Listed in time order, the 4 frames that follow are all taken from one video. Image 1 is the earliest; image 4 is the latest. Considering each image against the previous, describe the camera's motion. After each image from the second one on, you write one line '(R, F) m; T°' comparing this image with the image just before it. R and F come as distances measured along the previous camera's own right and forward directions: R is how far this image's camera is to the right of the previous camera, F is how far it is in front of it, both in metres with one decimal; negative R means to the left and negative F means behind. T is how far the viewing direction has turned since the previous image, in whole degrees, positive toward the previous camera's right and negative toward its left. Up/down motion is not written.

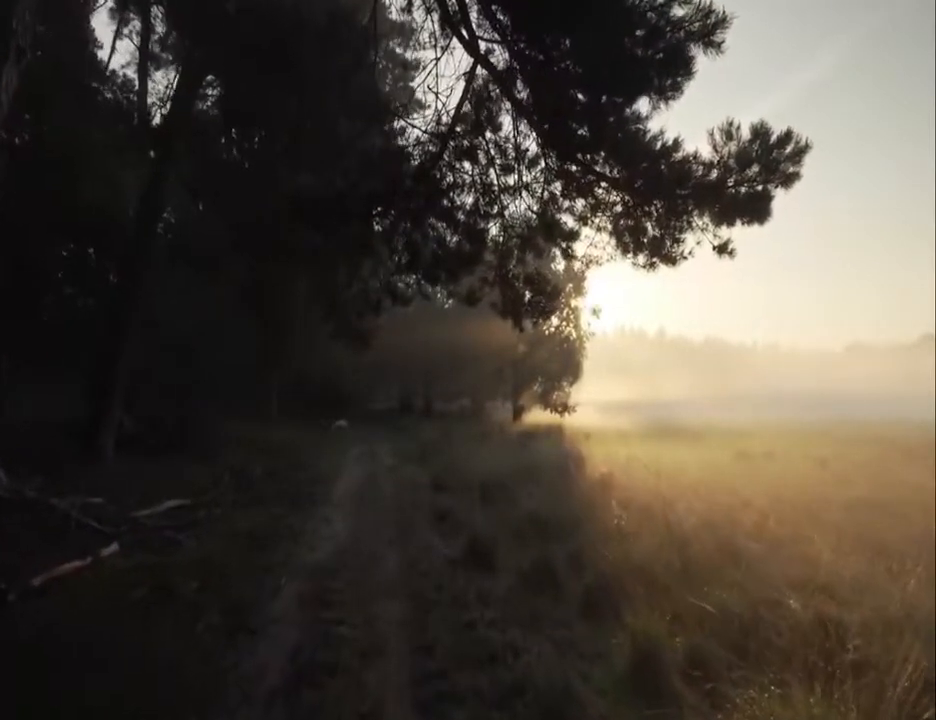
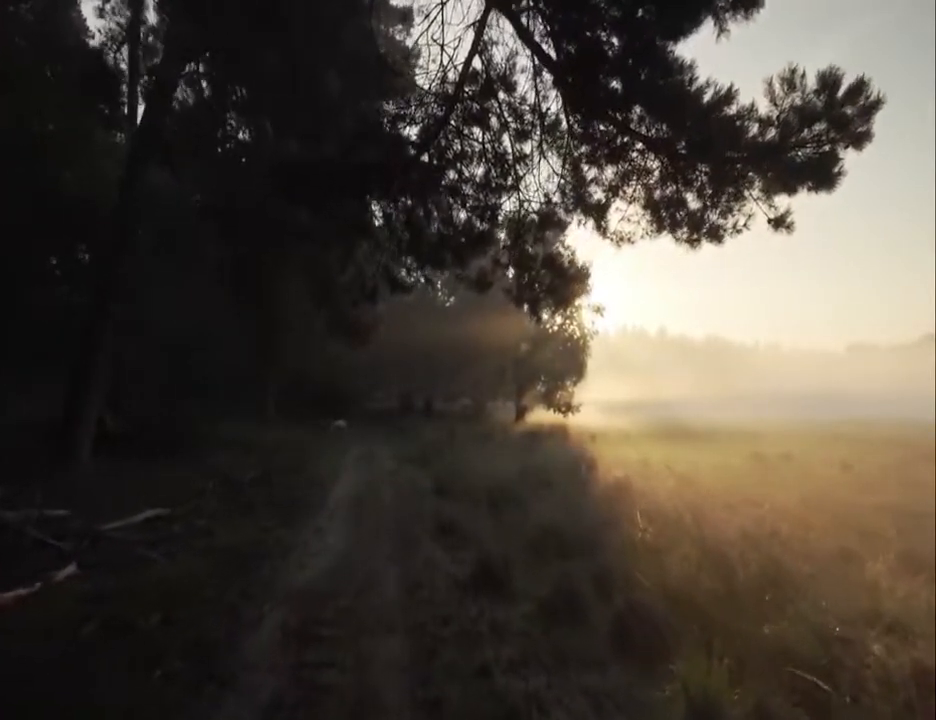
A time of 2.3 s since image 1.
(-0.1, +1.3) m; 0°
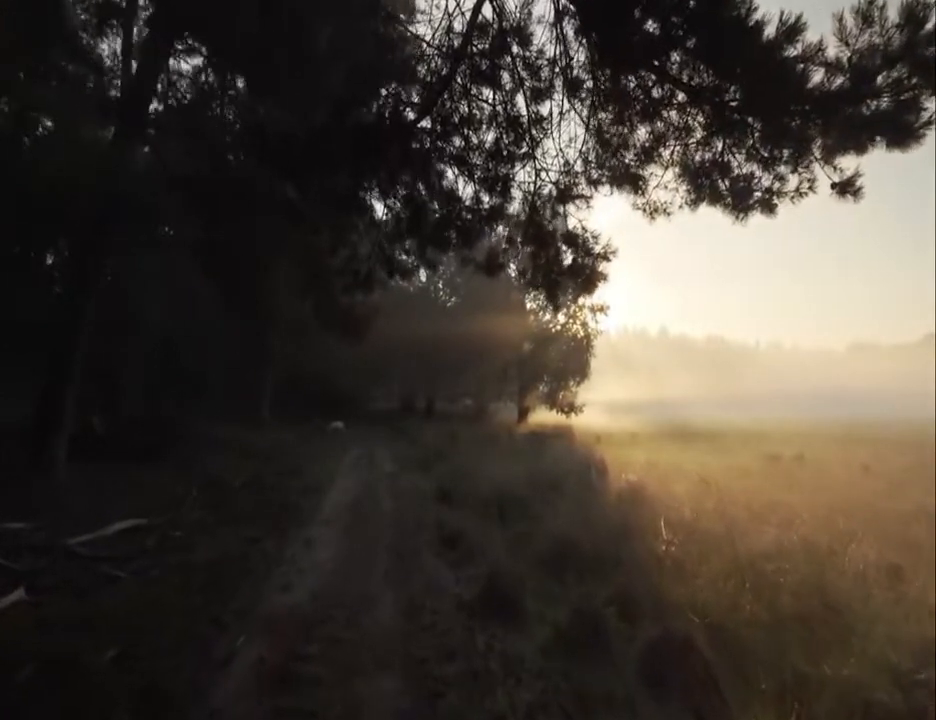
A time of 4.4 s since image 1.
(-0.1, +1.2) m; 0°
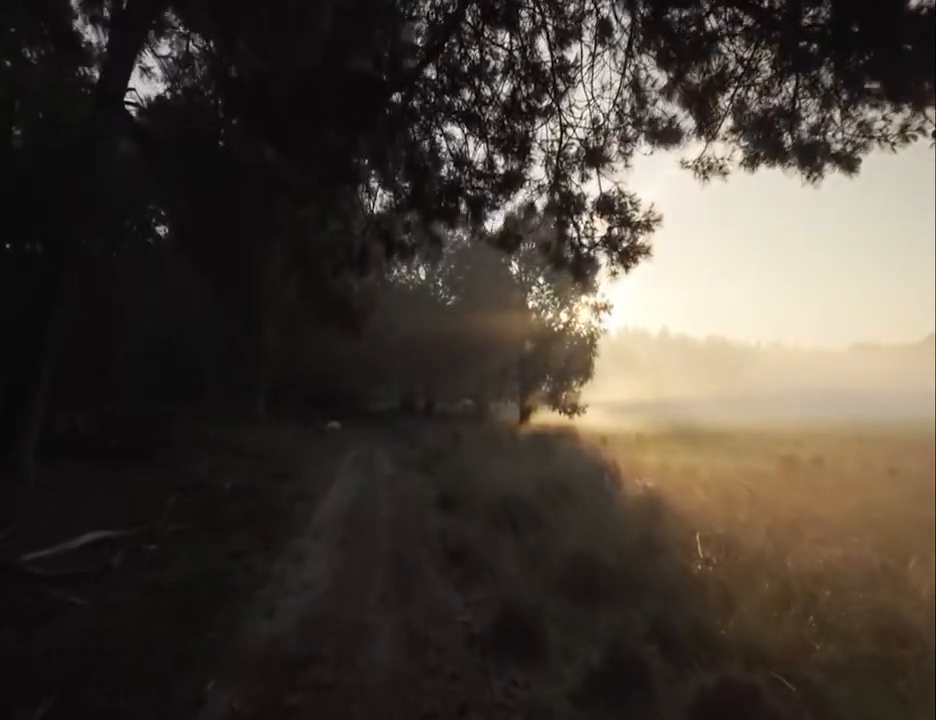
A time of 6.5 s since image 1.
(-0.1, +1.2) m; 0°
